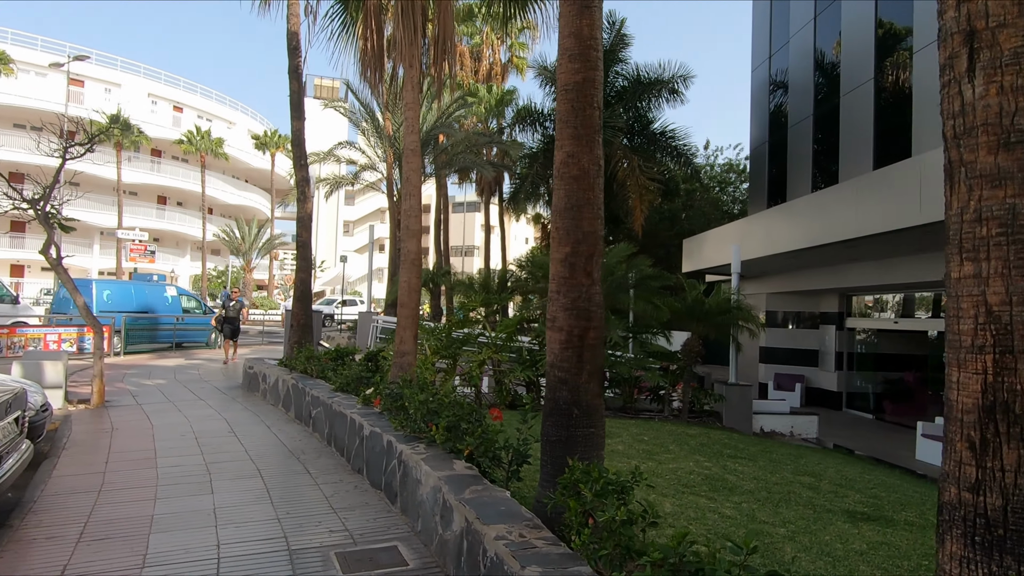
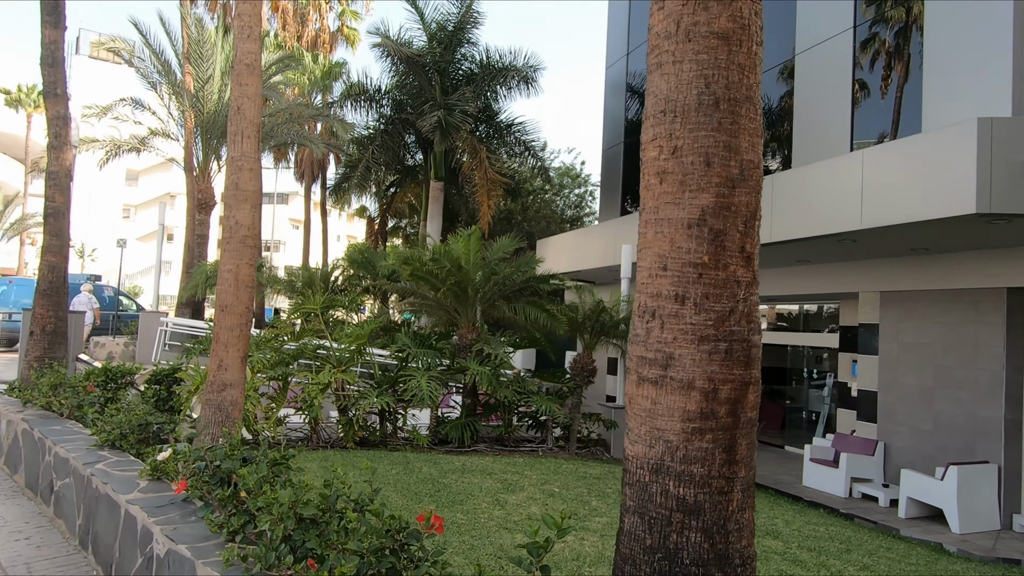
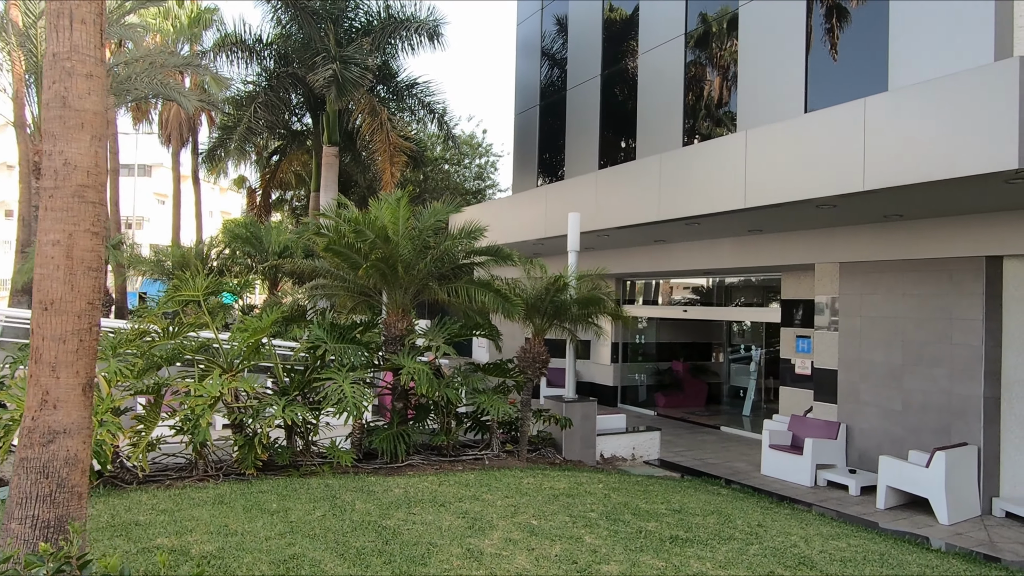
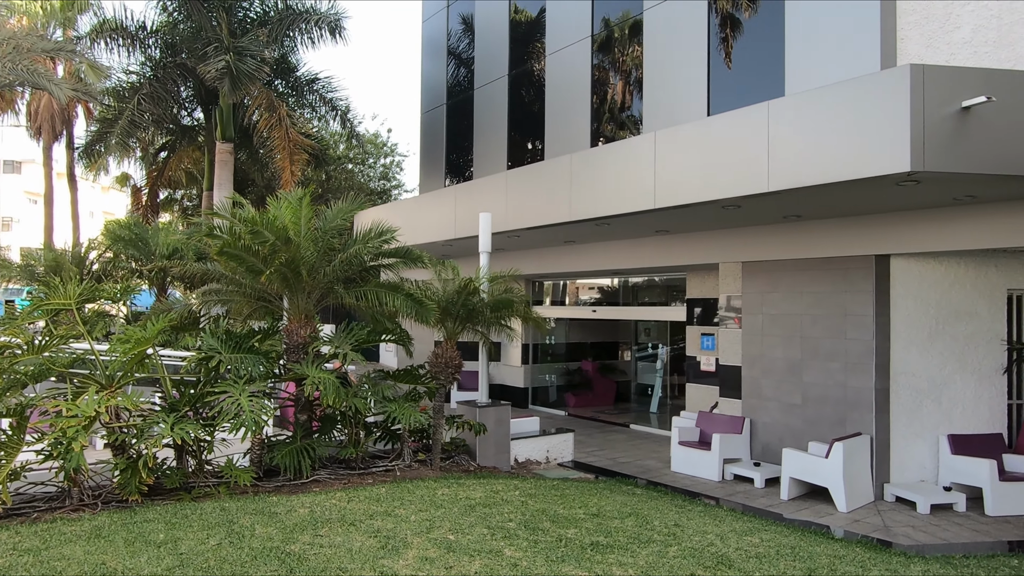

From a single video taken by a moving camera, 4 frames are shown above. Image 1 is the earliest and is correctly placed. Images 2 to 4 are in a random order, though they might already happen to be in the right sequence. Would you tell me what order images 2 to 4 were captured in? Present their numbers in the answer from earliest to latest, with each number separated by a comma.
2, 3, 4
